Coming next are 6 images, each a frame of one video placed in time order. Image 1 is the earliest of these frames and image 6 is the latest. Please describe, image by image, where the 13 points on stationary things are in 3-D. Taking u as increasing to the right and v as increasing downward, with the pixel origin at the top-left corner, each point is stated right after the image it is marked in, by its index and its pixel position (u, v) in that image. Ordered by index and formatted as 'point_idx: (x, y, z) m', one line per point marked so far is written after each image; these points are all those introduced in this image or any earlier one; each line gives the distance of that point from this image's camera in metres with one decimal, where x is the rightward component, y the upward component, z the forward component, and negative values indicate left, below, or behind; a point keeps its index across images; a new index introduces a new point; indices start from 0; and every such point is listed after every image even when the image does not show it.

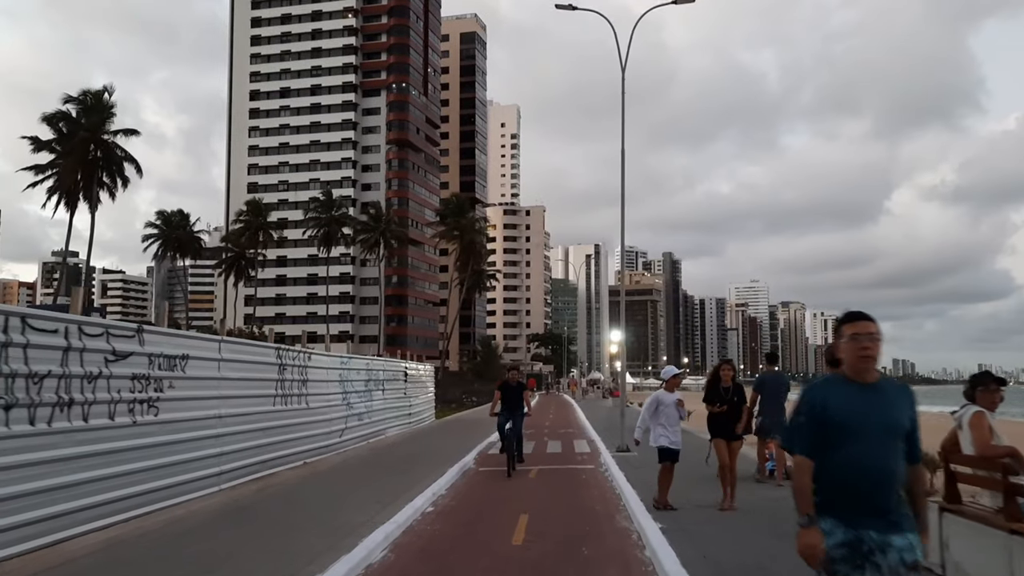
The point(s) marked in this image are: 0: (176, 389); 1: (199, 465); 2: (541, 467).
0: (-4.3, -1.3, +10.2) m
1: (-4.2, -2.4, +10.7) m
2: (+0.6, -3.5, +15.4) m
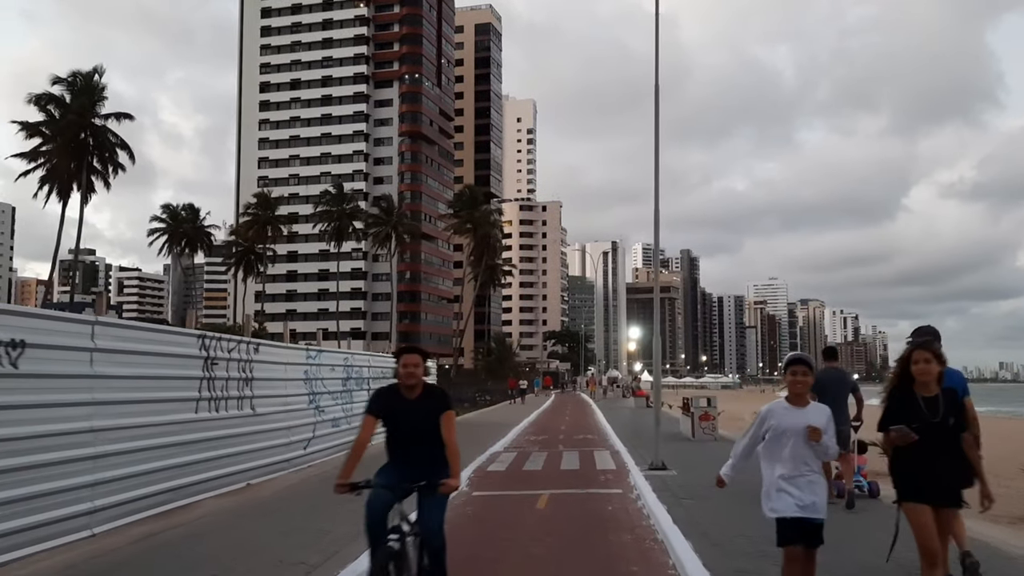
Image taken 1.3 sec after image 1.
0: (-4.4, -0.9, +6.9) m
1: (-4.3, -2.0, +7.4) m
2: (+0.6, -3.1, +11.9) m
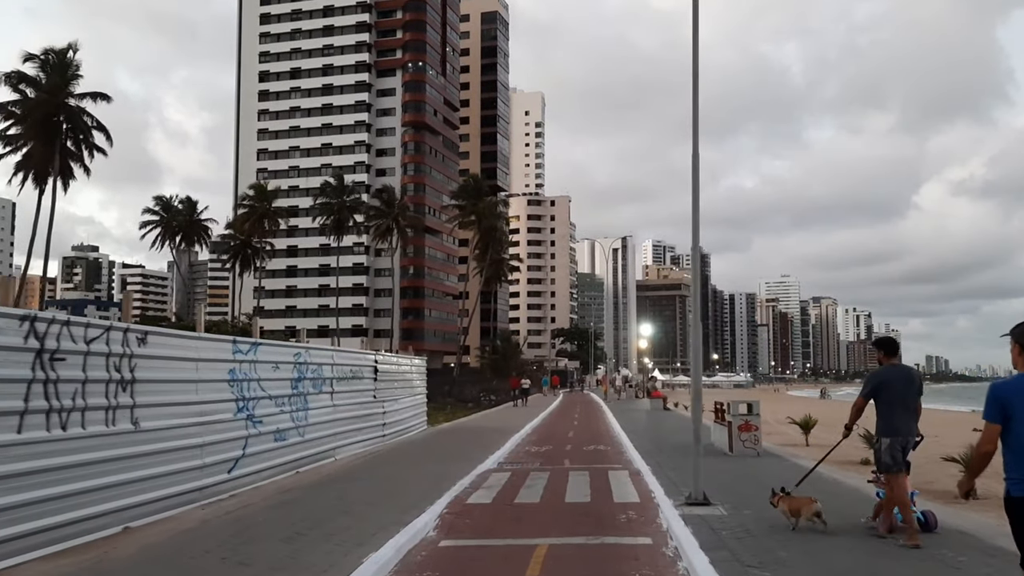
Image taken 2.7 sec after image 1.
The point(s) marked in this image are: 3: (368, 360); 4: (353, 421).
0: (-4.6, -0.5, +3.5) m
1: (-4.5, -1.6, +4.0) m
2: (+0.4, -2.7, +8.5) m
3: (-3.3, -1.7, +18.2) m
4: (-3.3, -2.8, +16.7) m
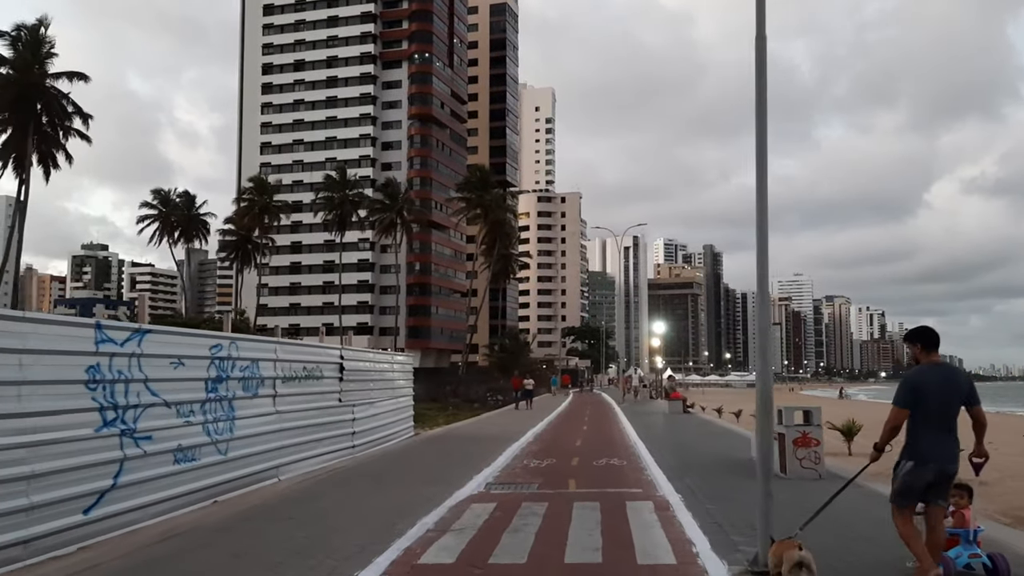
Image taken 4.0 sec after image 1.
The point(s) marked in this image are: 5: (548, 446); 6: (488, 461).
0: (-4.9, -0.2, +0.2) m
1: (-4.8, -1.3, +0.7) m
2: (+0.2, -2.3, +5.2) m
3: (-3.4, -1.3, +14.9) m
4: (-3.5, -2.5, +13.5) m
5: (+0.9, -3.8, +18.9) m
6: (-0.5, -3.4, +15.5) m
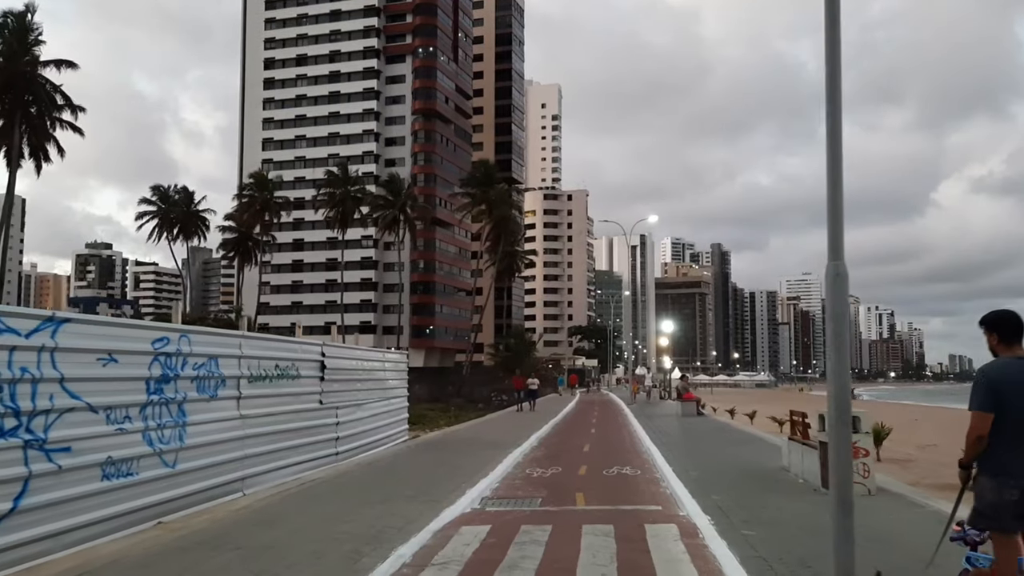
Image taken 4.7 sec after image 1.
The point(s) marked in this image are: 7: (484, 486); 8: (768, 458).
0: (-5.0, 0.0, -1.3) m
1: (-4.9, -1.1, -0.8) m
2: (+0.1, -2.1, +3.6) m
3: (-3.4, -1.1, +13.4) m
4: (-3.5, -2.3, +11.9) m
5: (+0.9, -3.6, +17.4) m
6: (-0.5, -3.2, +14.0) m
7: (-0.4, -2.9, +11.8) m
8: (+4.4, -2.9, +13.7) m
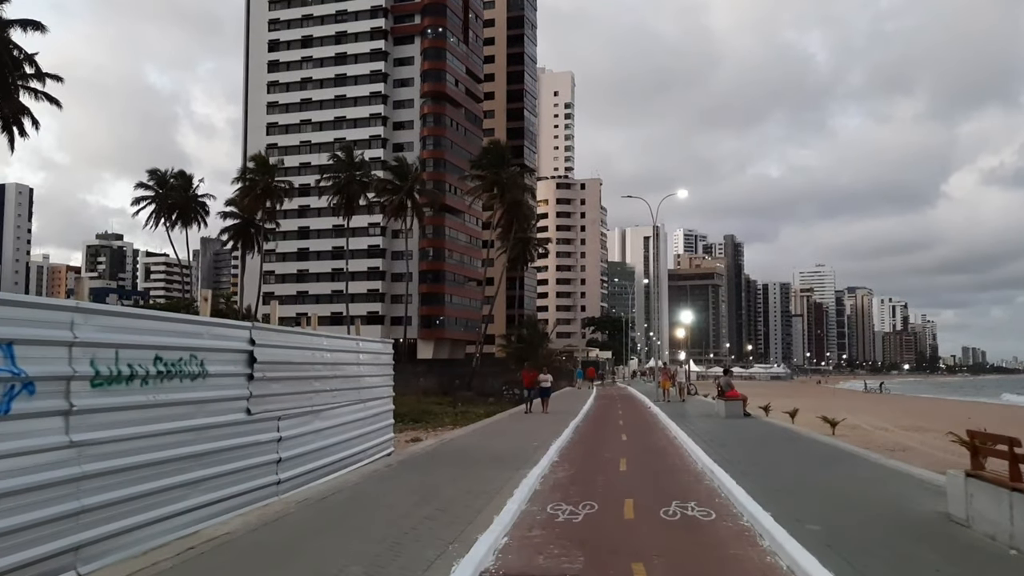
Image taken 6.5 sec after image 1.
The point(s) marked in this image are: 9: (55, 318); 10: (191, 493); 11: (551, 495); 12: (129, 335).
0: (-5.1, +0.4, -5.6) m
1: (-5.0, -0.7, -5.1) m
2: (+0.2, -1.7, -0.8) m
3: (-3.2, -0.6, +9.0) m
4: (-3.3, -1.8, +7.6) m
5: (+1.1, -3.0, +13.0) m
6: (-0.3, -2.7, +9.6) m
7: (-0.3, -2.5, +7.4) m
8: (+4.6, -2.4, +9.2) m
9: (-3.6, -0.2, +6.3) m
10: (-3.2, -2.1, +8.0) m
11: (+0.5, -2.9, +11.2) m
12: (-3.4, -0.4, +7.3) m
